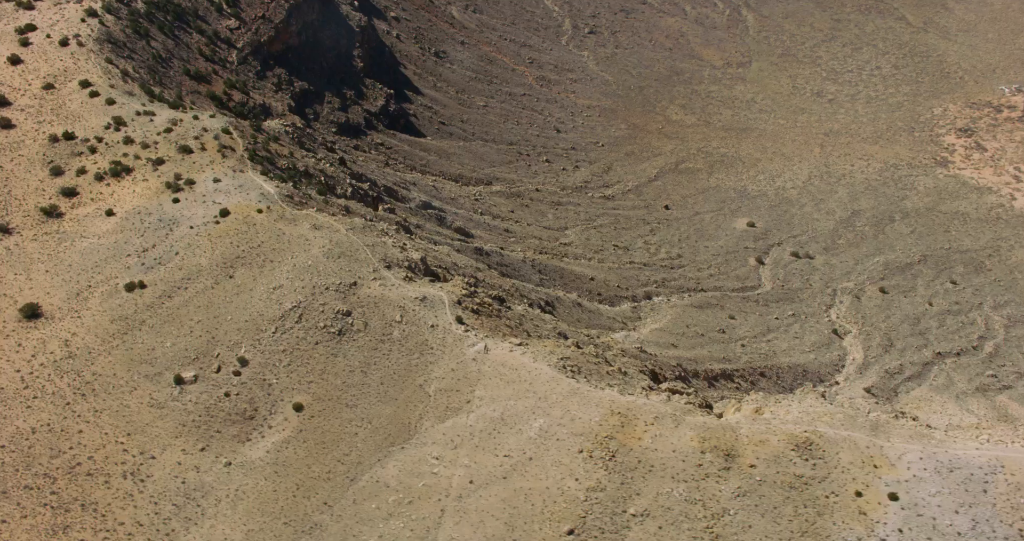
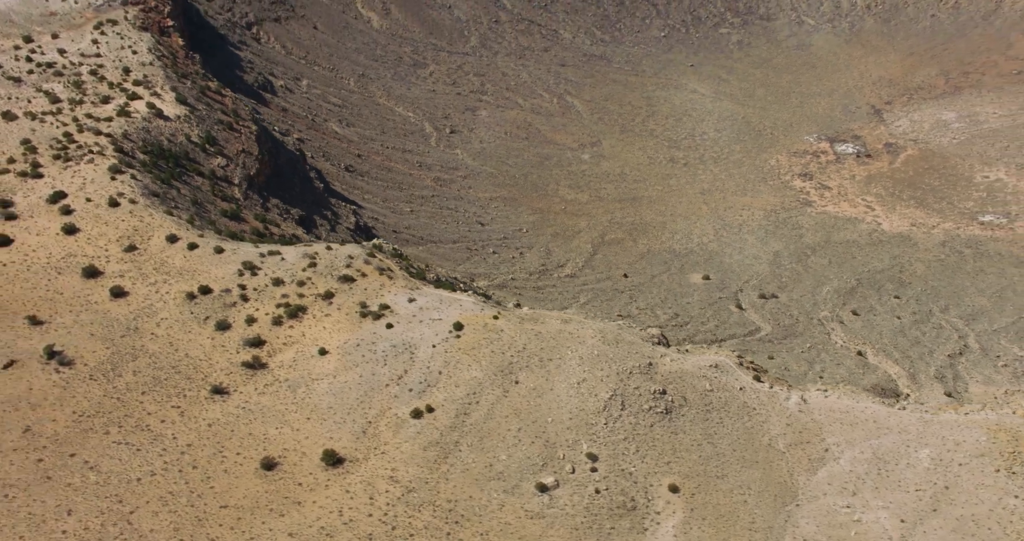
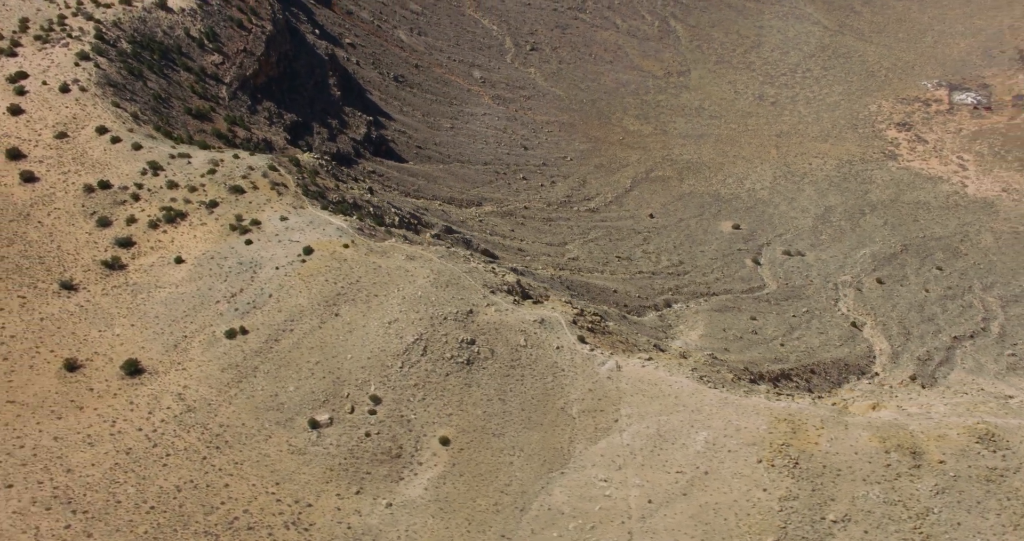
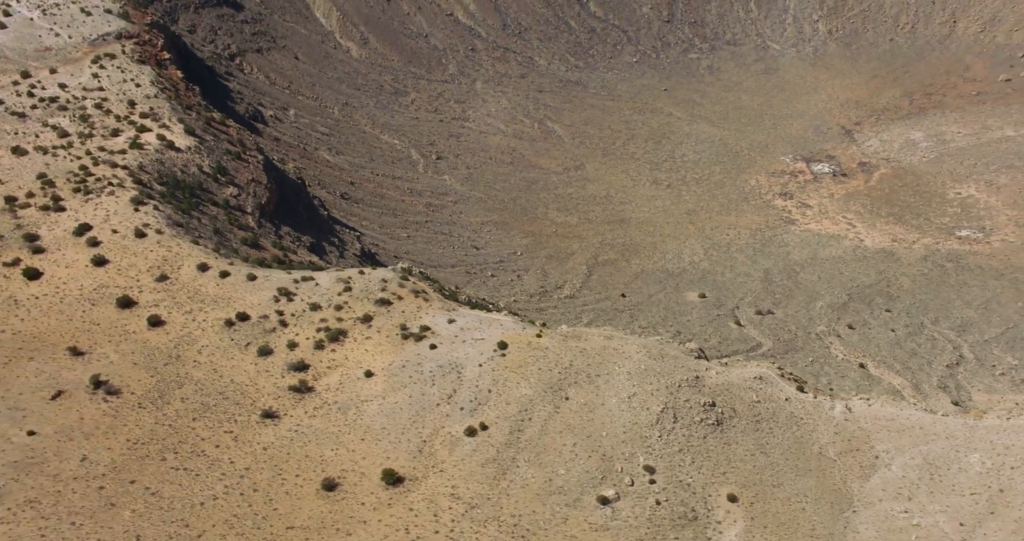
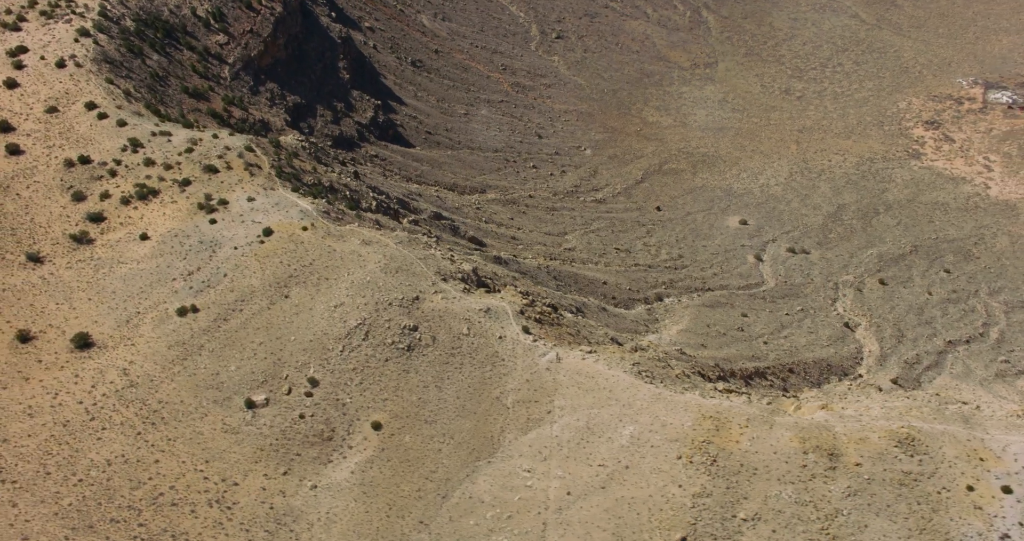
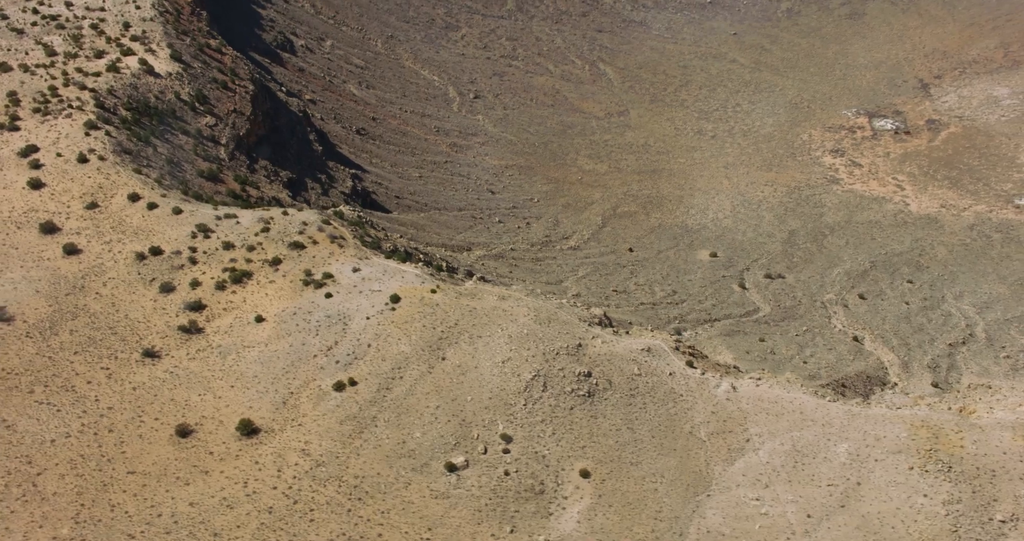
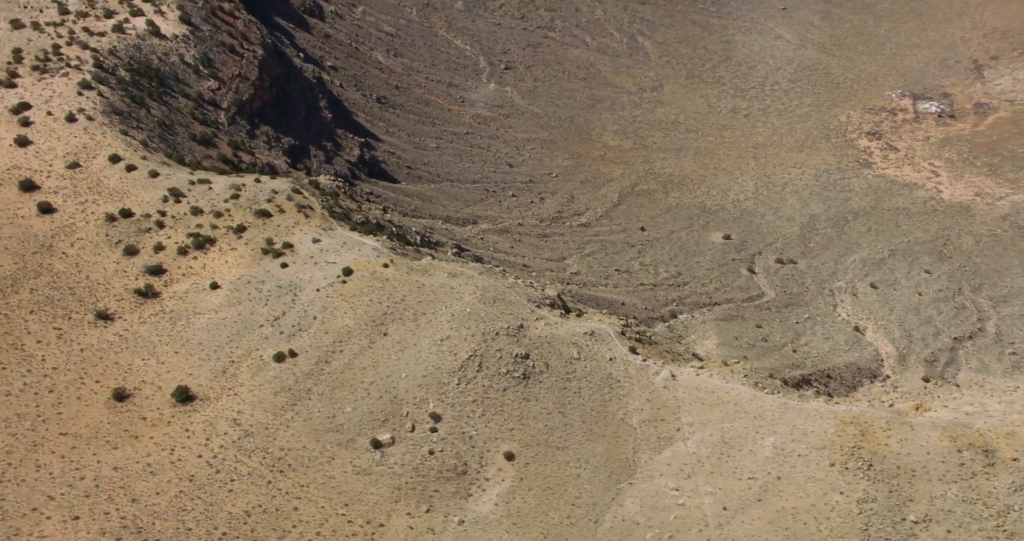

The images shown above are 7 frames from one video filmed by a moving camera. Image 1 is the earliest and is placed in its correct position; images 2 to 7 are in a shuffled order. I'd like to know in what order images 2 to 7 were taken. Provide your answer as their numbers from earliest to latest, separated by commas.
5, 3, 7, 6, 2, 4
